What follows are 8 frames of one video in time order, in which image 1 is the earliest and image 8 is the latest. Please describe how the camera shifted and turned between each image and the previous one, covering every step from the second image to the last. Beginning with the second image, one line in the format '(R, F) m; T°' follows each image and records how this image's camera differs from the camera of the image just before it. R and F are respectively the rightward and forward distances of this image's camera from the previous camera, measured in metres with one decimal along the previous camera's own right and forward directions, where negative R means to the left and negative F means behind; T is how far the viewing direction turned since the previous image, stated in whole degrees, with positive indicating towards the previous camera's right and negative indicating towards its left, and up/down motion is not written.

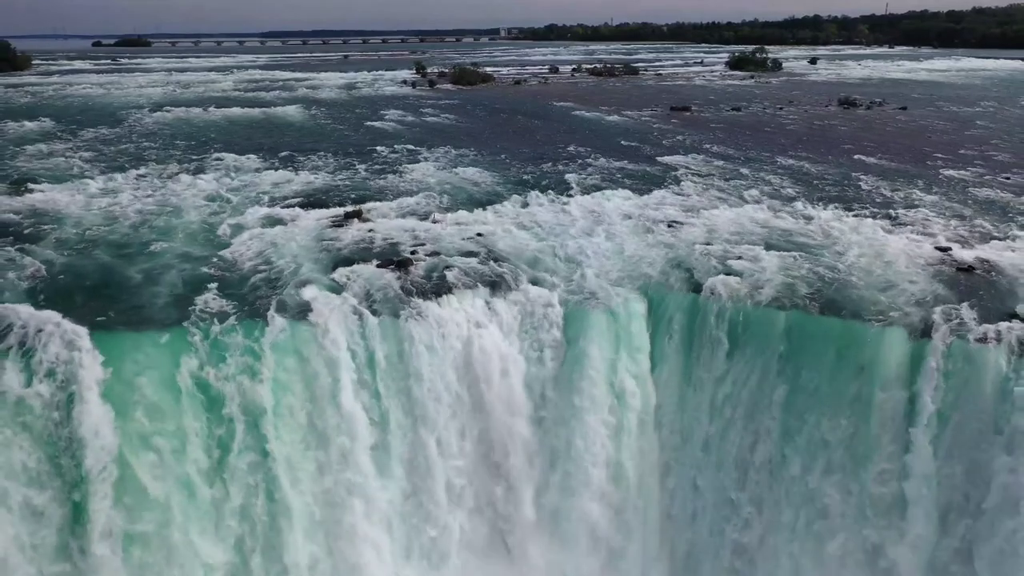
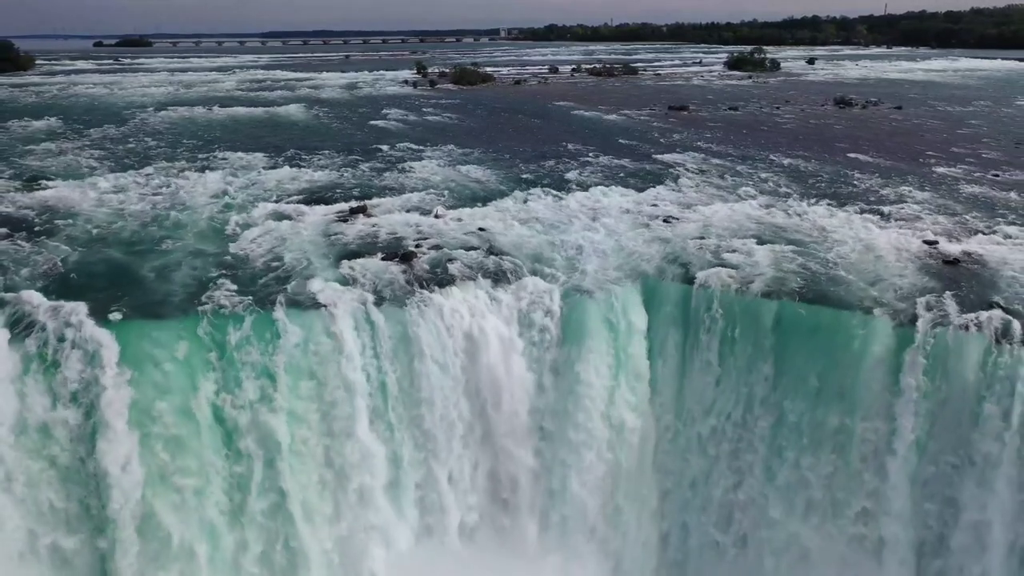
(0.0, -0.3) m; 0°
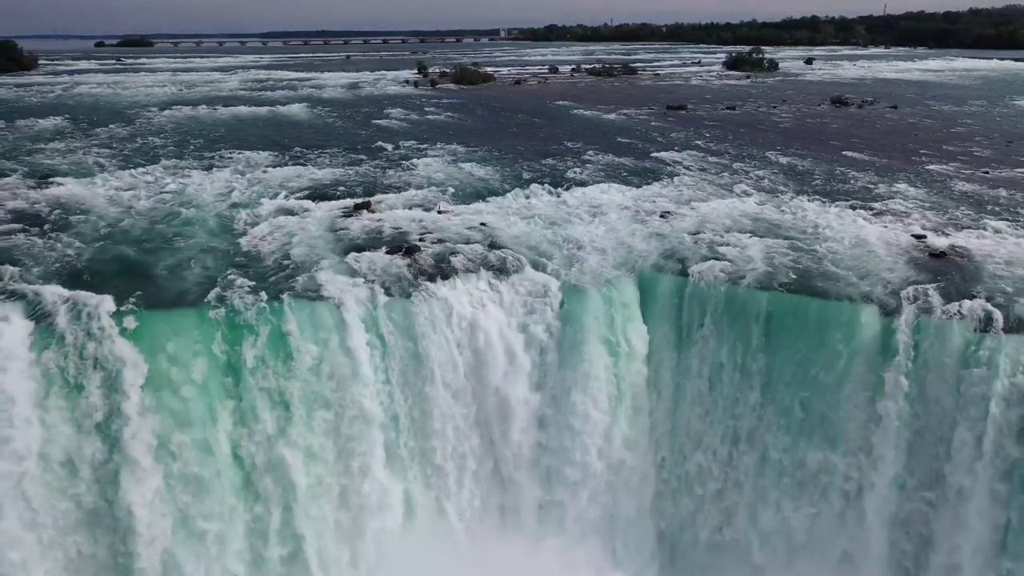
(0.0, -0.3) m; 0°
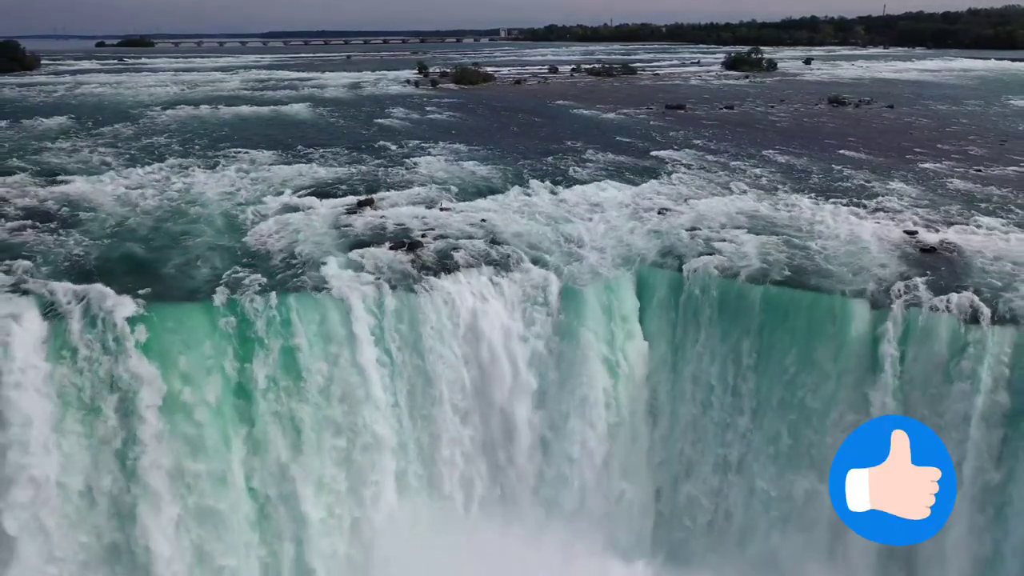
(0.0, -0.2) m; 0°
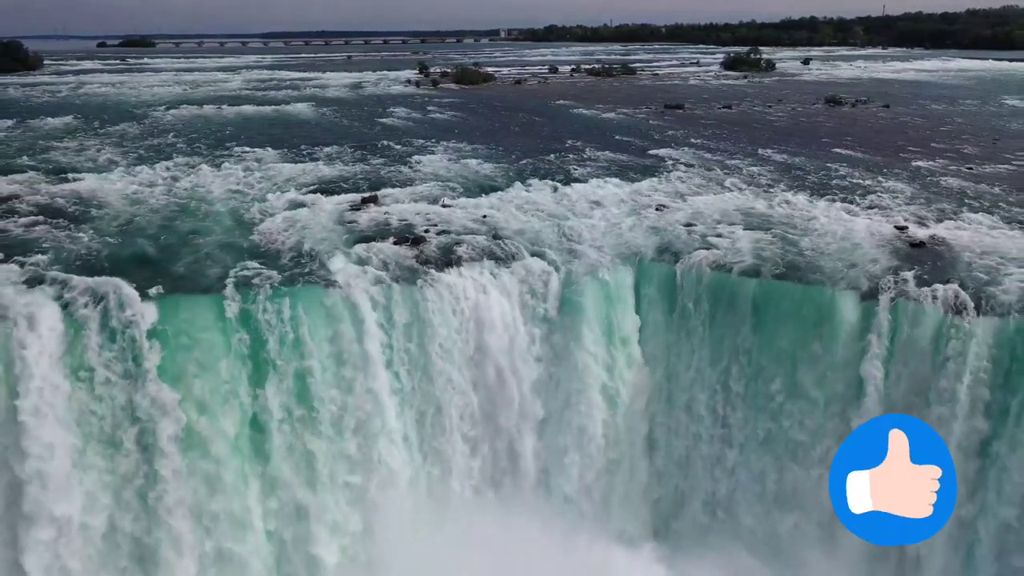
(0.0, -0.3) m; 0°
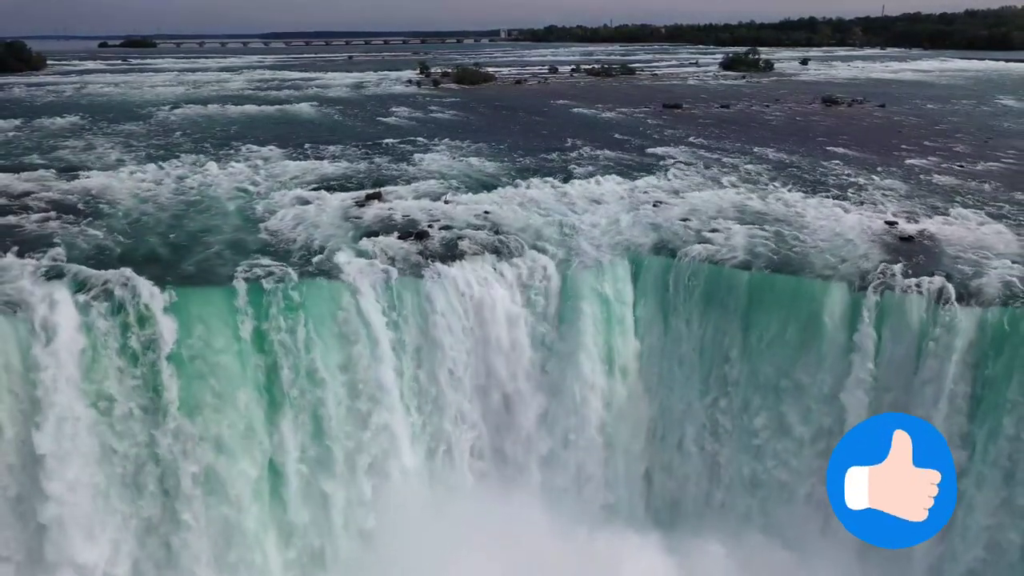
(0.0, -0.3) m; 0°
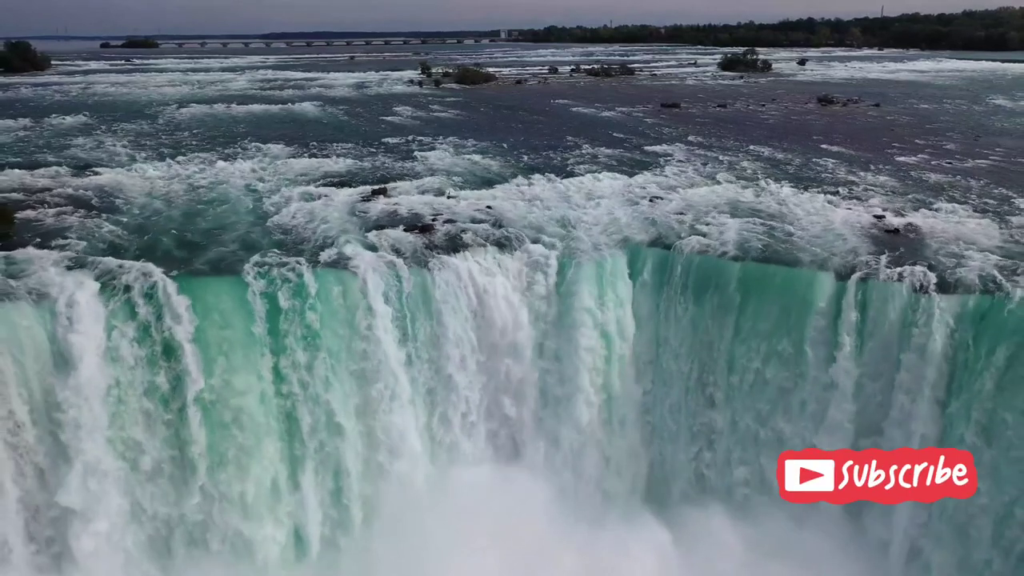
(0.0, -0.4) m; 0°
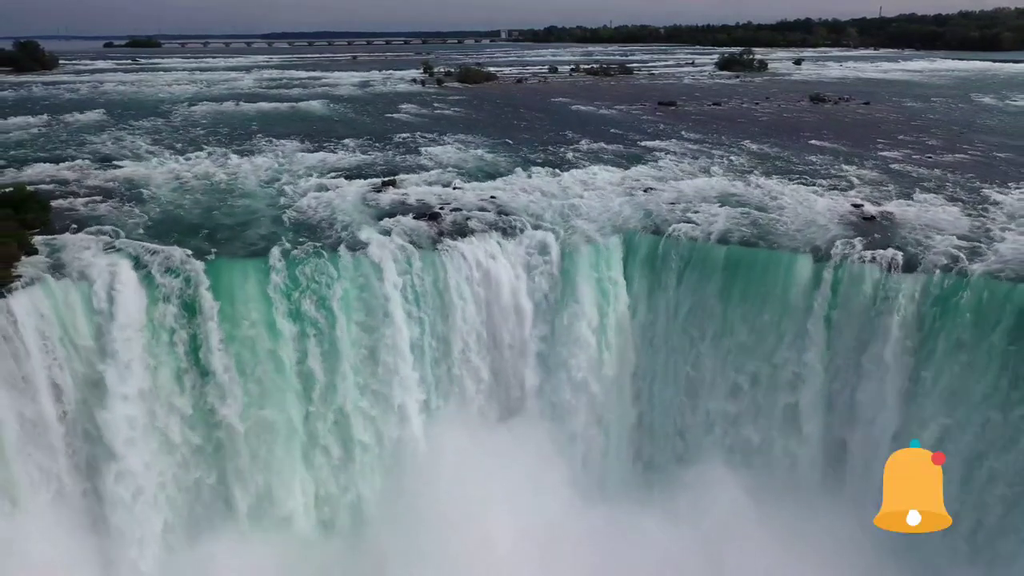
(-0.1, -0.8) m; 0°
